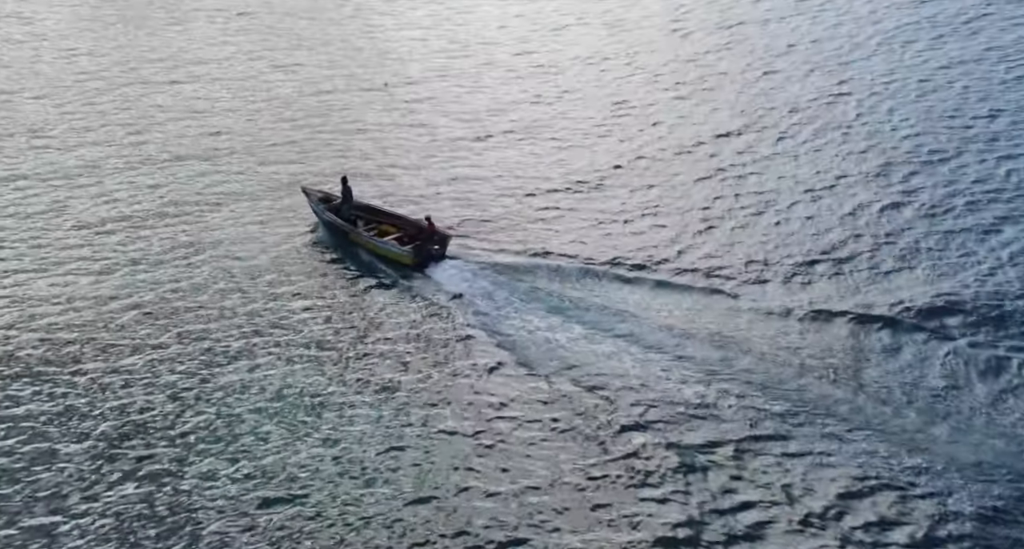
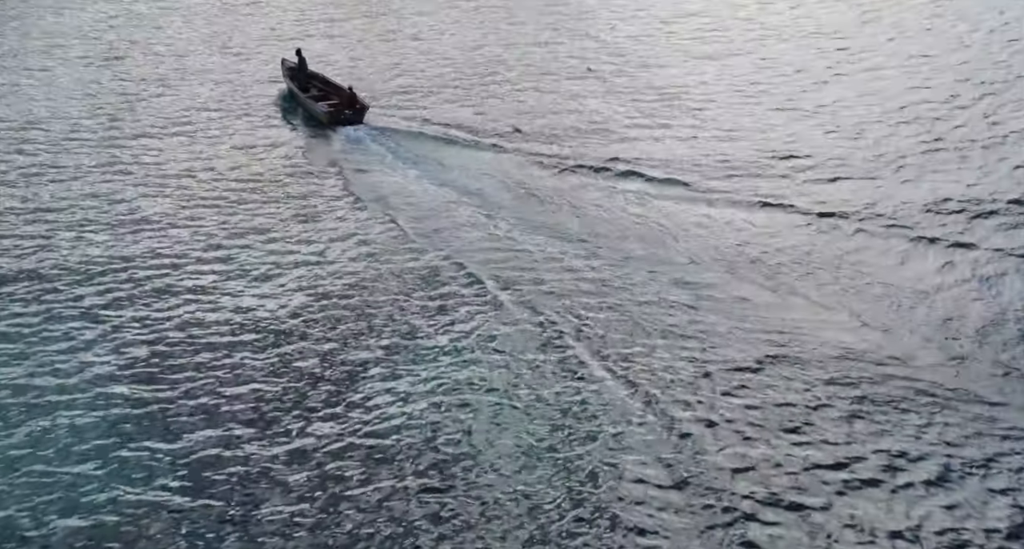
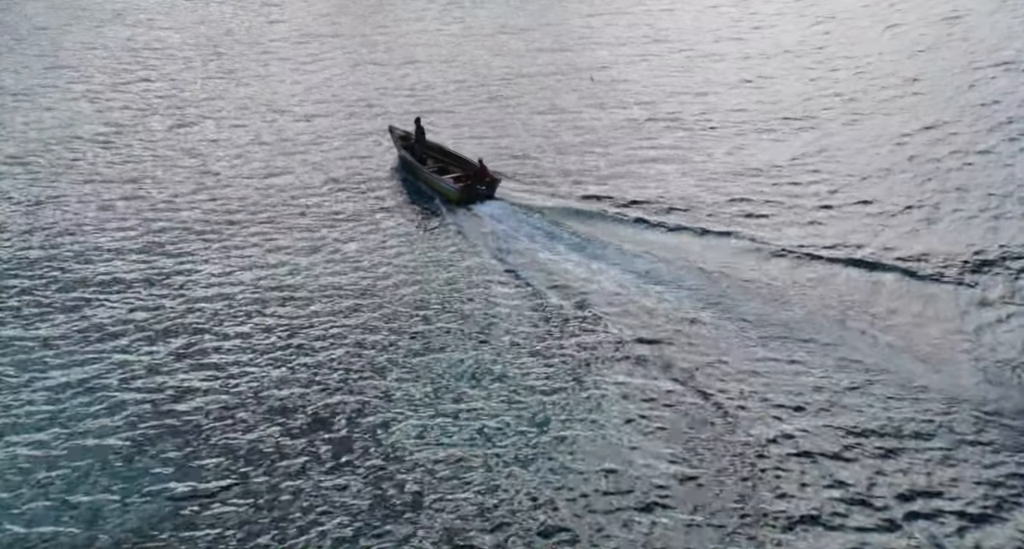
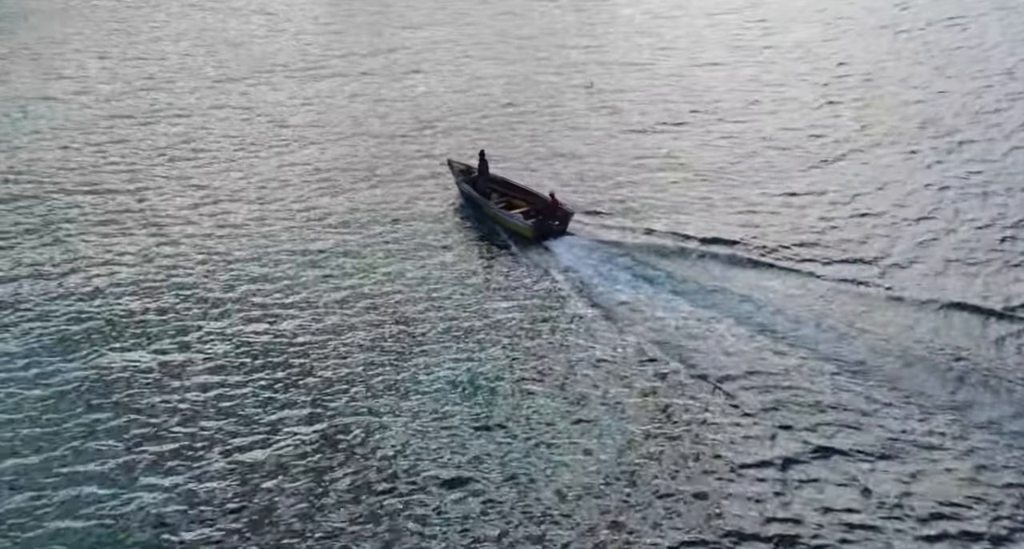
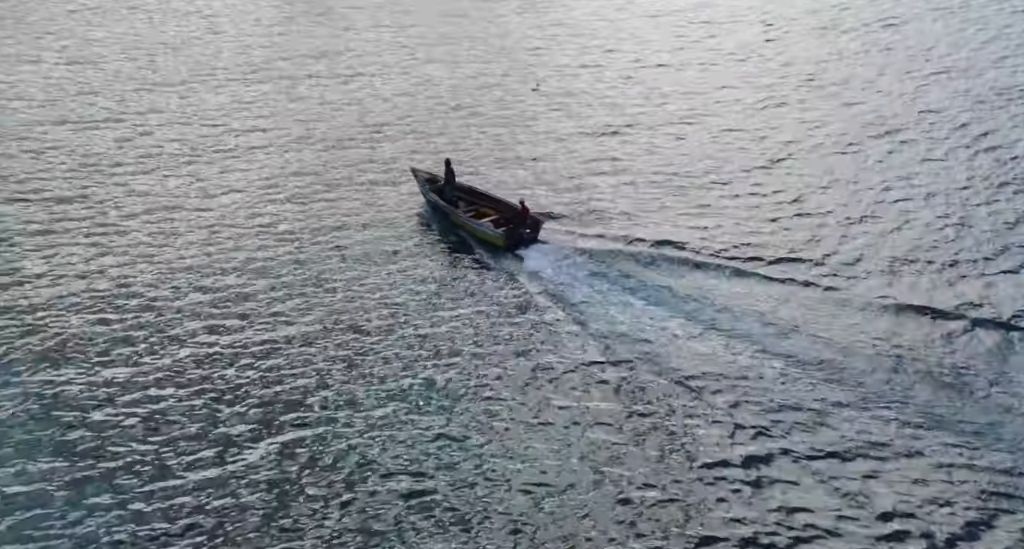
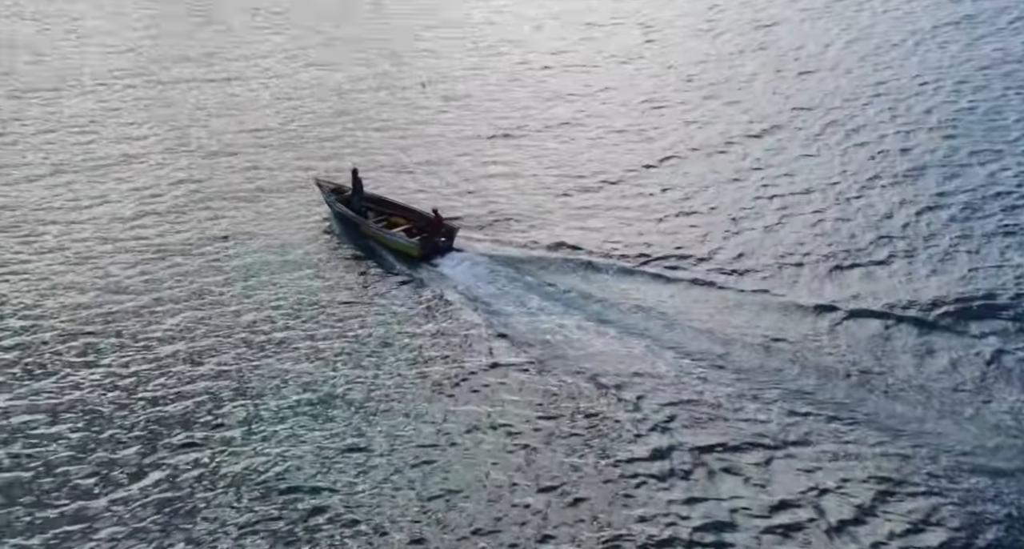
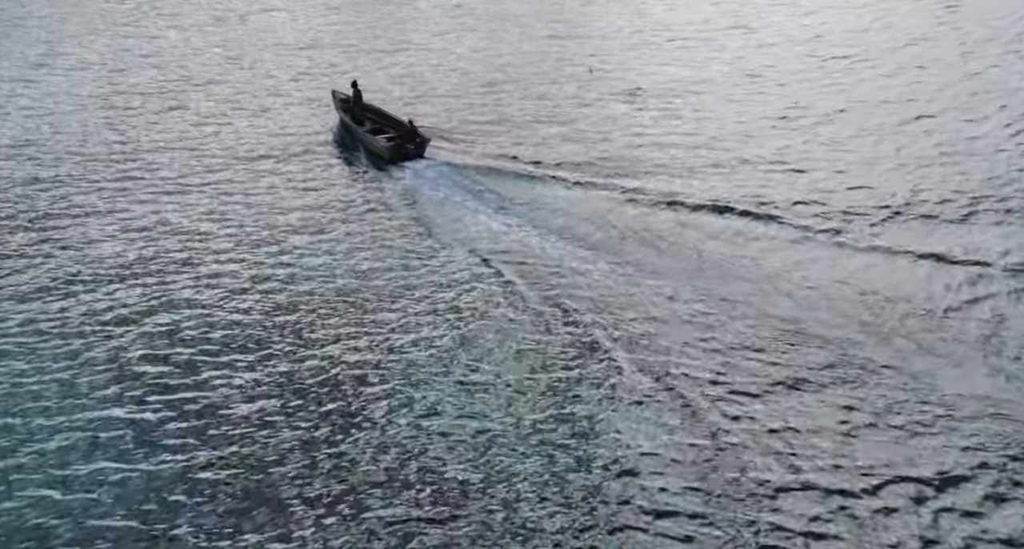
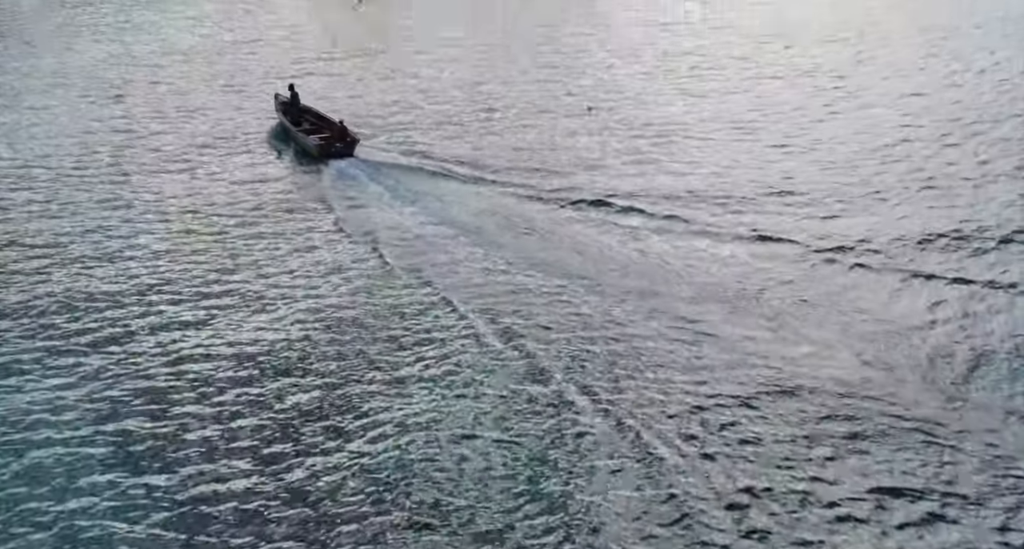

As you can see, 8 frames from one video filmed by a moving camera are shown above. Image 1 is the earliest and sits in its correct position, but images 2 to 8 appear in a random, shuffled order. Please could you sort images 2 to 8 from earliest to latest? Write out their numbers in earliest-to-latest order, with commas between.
6, 5, 4, 3, 7, 2, 8
